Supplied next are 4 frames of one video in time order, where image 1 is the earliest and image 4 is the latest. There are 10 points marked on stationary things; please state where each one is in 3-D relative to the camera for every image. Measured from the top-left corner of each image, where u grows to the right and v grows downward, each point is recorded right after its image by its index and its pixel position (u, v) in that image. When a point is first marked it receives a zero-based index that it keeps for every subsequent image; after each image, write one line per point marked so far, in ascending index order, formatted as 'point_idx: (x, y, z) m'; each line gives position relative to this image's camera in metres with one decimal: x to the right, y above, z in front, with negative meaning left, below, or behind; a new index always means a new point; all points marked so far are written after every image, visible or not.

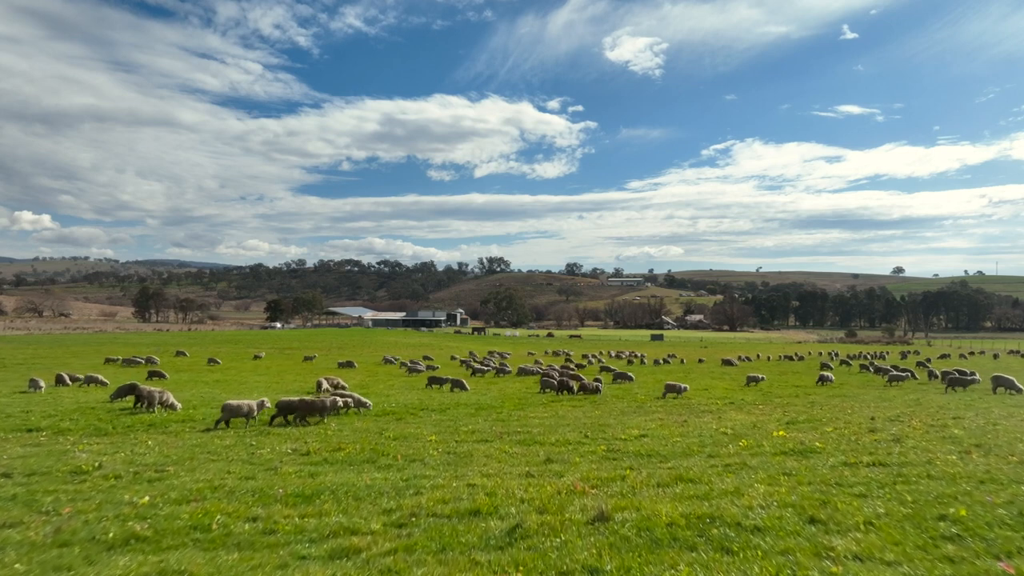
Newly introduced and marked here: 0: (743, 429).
0: (+7.7, -4.7, +18.4) m
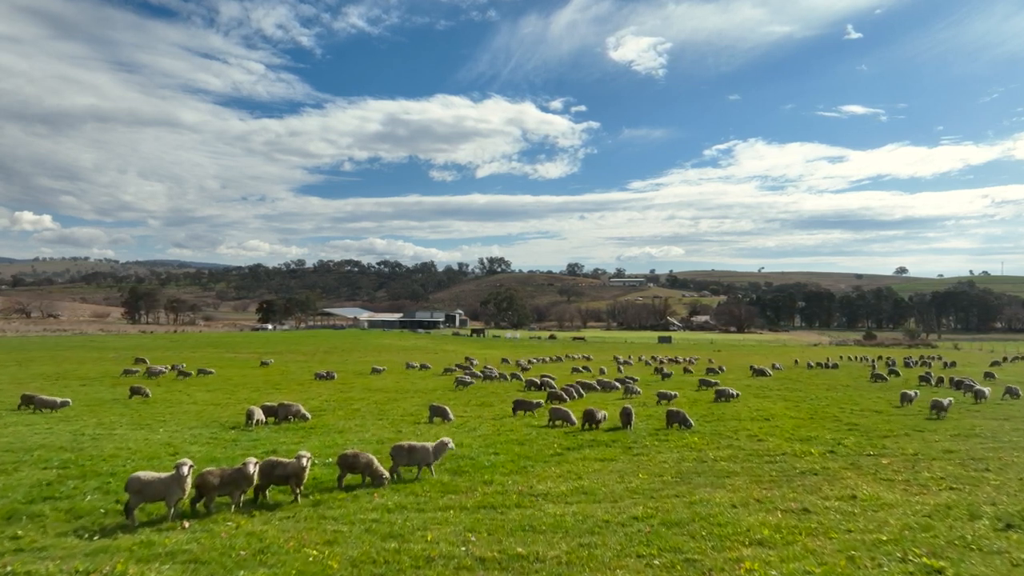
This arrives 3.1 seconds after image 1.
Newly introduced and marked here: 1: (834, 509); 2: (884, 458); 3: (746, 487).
0: (+7.6, -4.6, +9.3) m
1: (+7.5, -5.1, +12.9) m
2: (+12.6, -5.8, +18.7) m
3: (+6.4, -5.4, +15.0) m
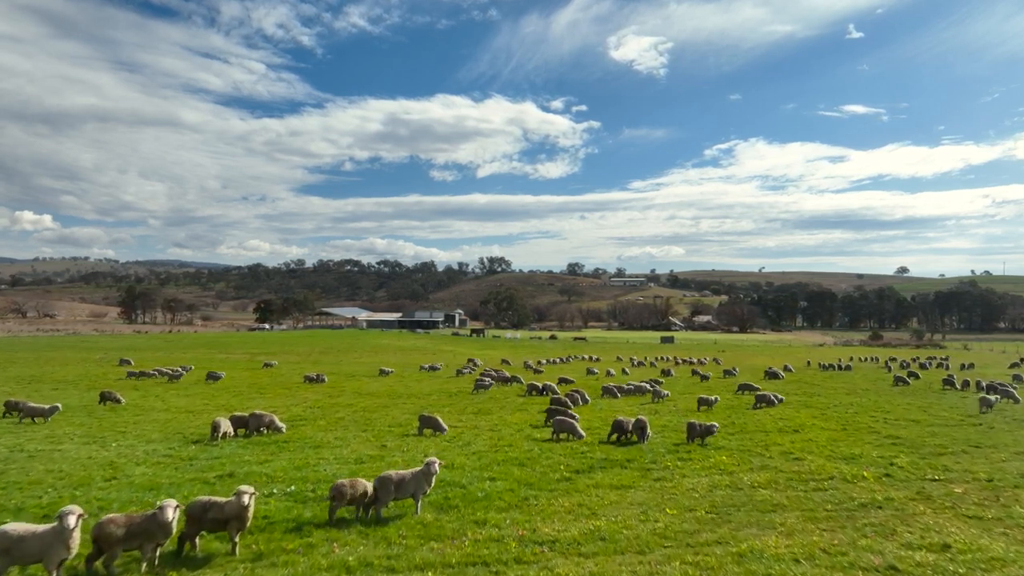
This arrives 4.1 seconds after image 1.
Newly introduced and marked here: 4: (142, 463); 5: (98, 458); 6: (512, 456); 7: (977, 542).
0: (+7.6, -4.4, +6.4) m
1: (+7.5, -5.0, +9.9) m
2: (+12.6, -5.6, +15.7) m
3: (+6.3, -5.3, +12.1) m
4: (-12.4, -5.9, +18.5) m
5: (-14.4, -5.9, +19.2) m
6: (0.0, -5.8, +19.0) m
7: (+9.4, -5.0, +11.0) m
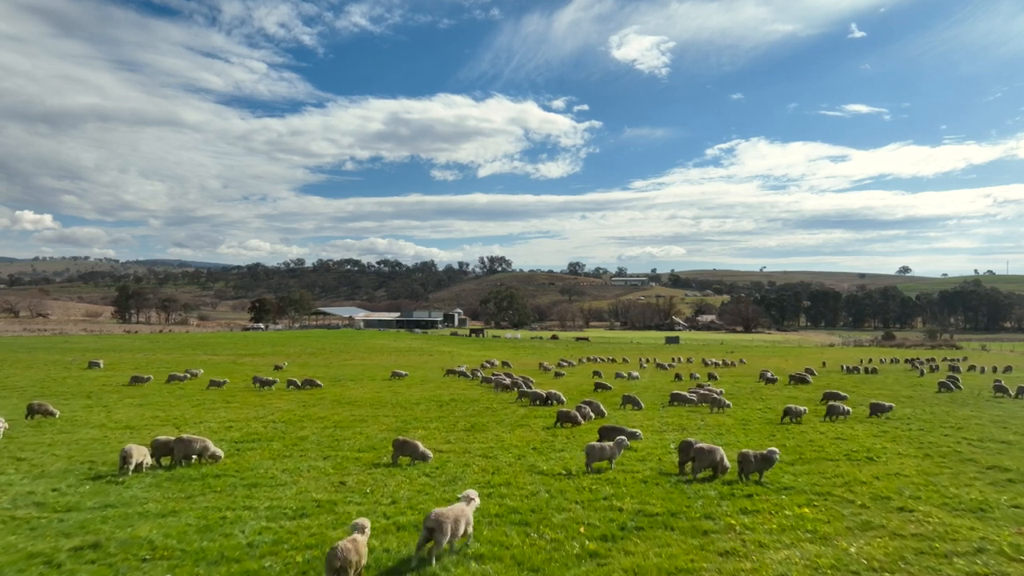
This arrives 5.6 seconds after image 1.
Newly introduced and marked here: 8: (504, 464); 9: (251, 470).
0: (+7.5, -4.0, +1.0) m
1: (+7.4, -4.6, +4.5) m
2: (+12.5, -5.2, +10.3) m
3: (+6.3, -4.9, +6.7) m
4: (-12.5, -5.5, +13.2) m
5: (-14.4, -5.5, +13.9) m
6: (0.0, -5.4, +13.7) m
7: (+9.3, -4.7, +5.7) m
8: (-0.2, -6.0, +18.8) m
9: (-8.8, -6.2, +18.9) m
